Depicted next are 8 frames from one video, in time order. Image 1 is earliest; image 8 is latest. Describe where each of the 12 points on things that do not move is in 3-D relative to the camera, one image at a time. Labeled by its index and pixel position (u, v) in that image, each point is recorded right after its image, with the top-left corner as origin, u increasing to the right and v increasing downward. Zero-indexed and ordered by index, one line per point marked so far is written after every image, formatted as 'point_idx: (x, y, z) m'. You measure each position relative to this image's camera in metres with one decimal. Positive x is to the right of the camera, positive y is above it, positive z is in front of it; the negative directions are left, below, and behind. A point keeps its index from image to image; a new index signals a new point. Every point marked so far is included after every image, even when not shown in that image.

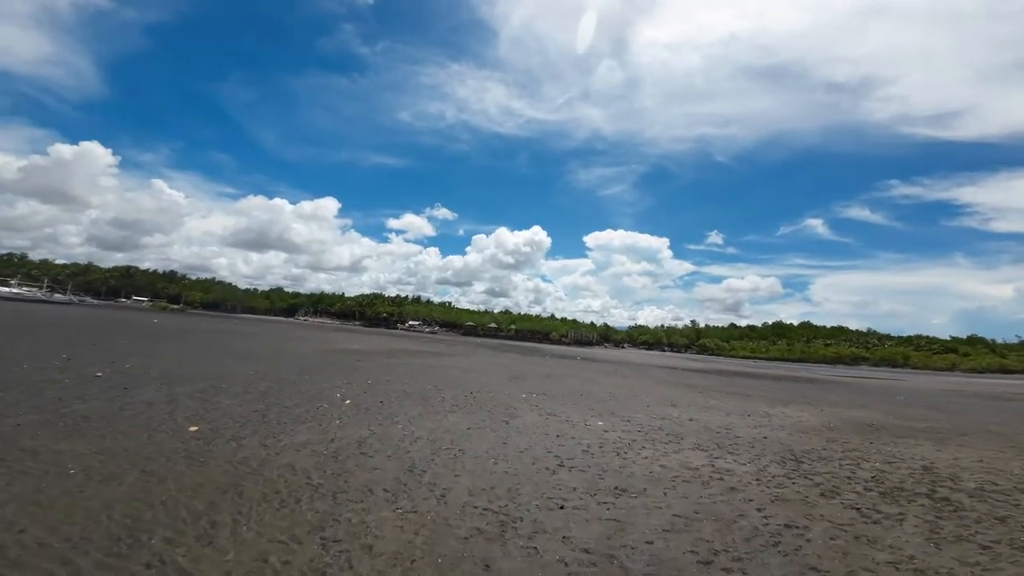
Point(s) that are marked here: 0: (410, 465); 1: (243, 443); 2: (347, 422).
0: (-2.3, -4.1, +12.9) m
1: (-6.8, -3.9, +14.3) m
2: (-5.1, -4.2, +17.4) m
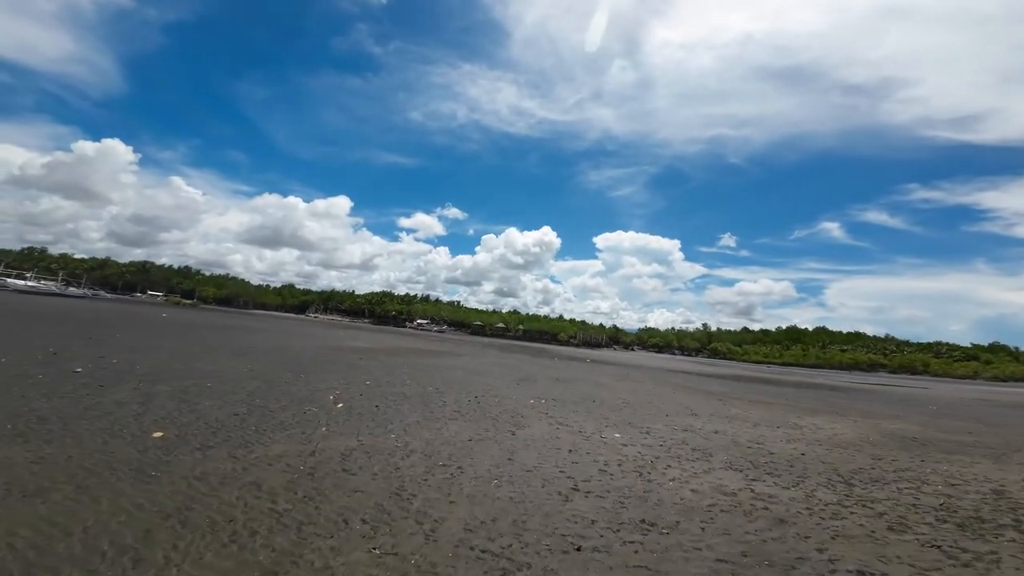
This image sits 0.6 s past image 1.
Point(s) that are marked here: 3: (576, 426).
0: (-2.2, -3.8, +10.9) m
1: (-6.6, -3.6, +12.4) m
2: (-4.9, -3.9, +15.5) m
3: (+2.3, -4.8, +20.0) m
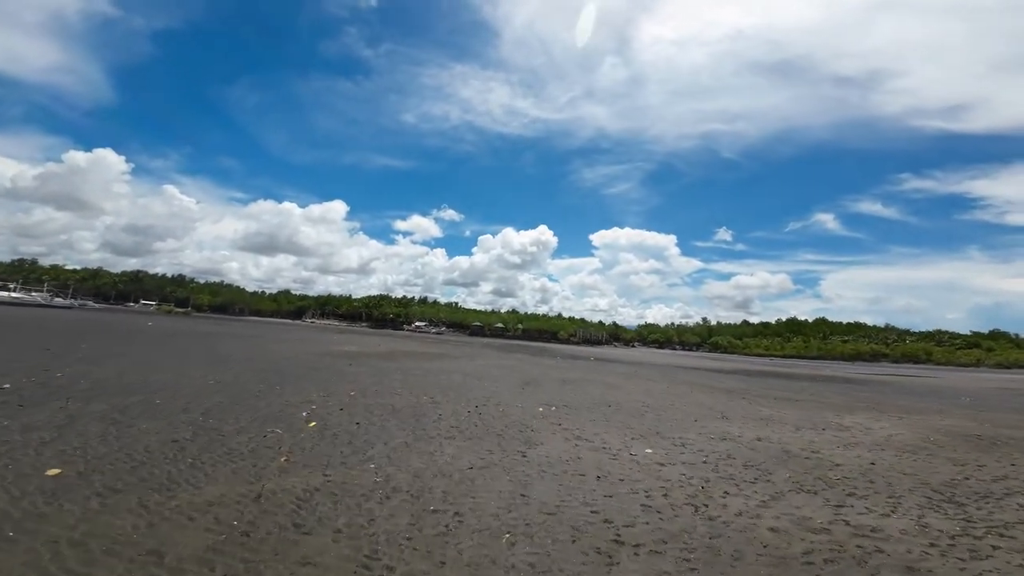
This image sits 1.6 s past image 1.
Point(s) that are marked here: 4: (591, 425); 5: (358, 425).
0: (-1.9, -3.5, +7.6) m
1: (-6.3, -3.5, +9.0) m
2: (-4.7, -3.7, +12.1) m
3: (+2.5, -4.4, +16.6) m
4: (+2.7, -4.6, +19.0) m
5: (-4.5, -4.0, +16.4) m
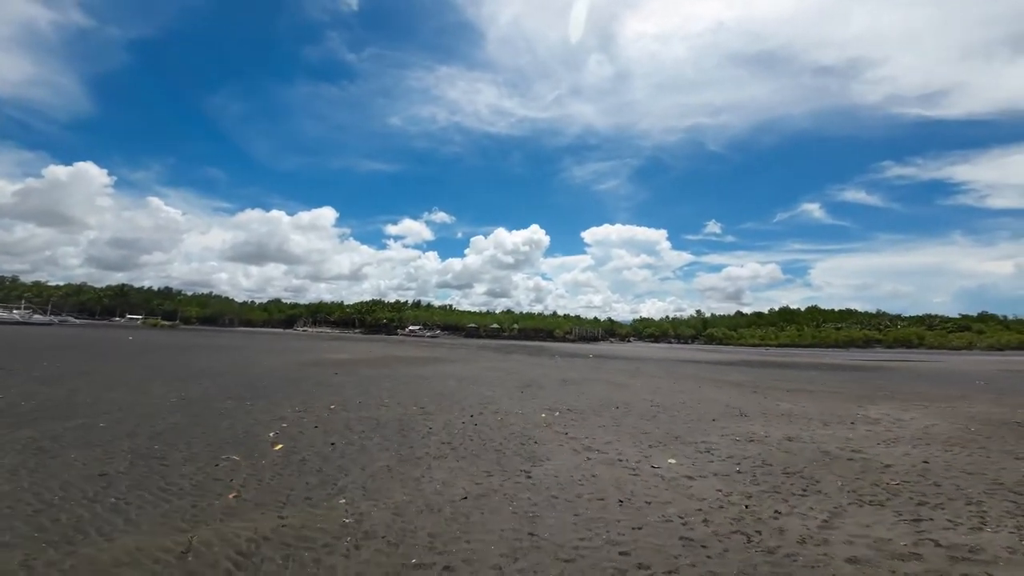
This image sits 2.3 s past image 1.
0: (-1.8, -3.4, +5.3) m
1: (-6.2, -3.5, +6.7) m
2: (-4.6, -3.6, +9.7) m
3: (+2.6, -4.1, +14.4) m
4: (+2.6, -4.3, +16.8) m
5: (-4.5, -3.9, +14.1) m
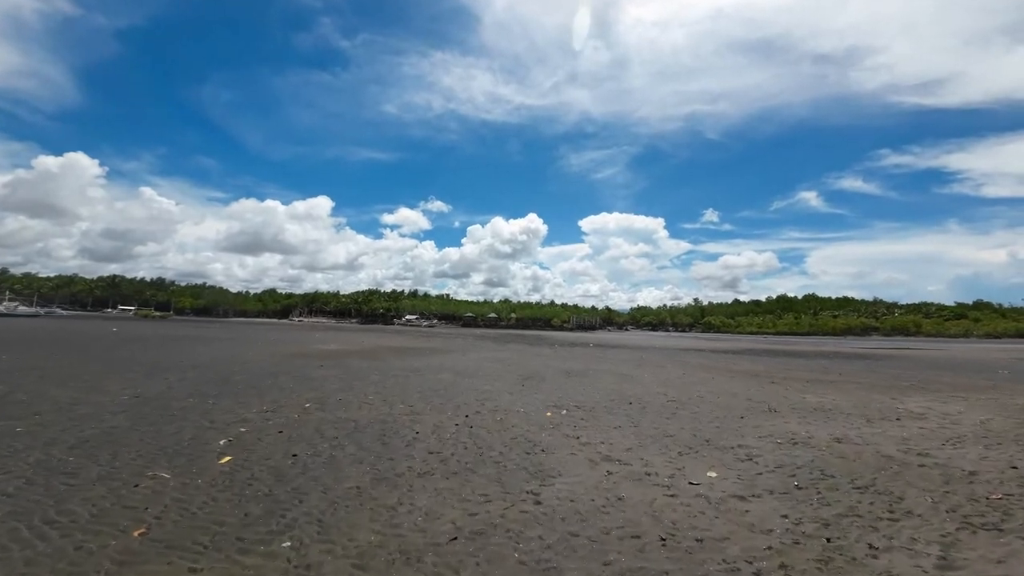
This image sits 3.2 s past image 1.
0: (-1.7, -3.0, +2.7) m
1: (-6.1, -3.1, +4.0) m
2: (-4.5, -3.2, +7.1) m
3: (+2.6, -3.6, +11.8) m
4: (+2.7, -3.7, +14.3) m
5: (-4.4, -3.4, +11.5) m
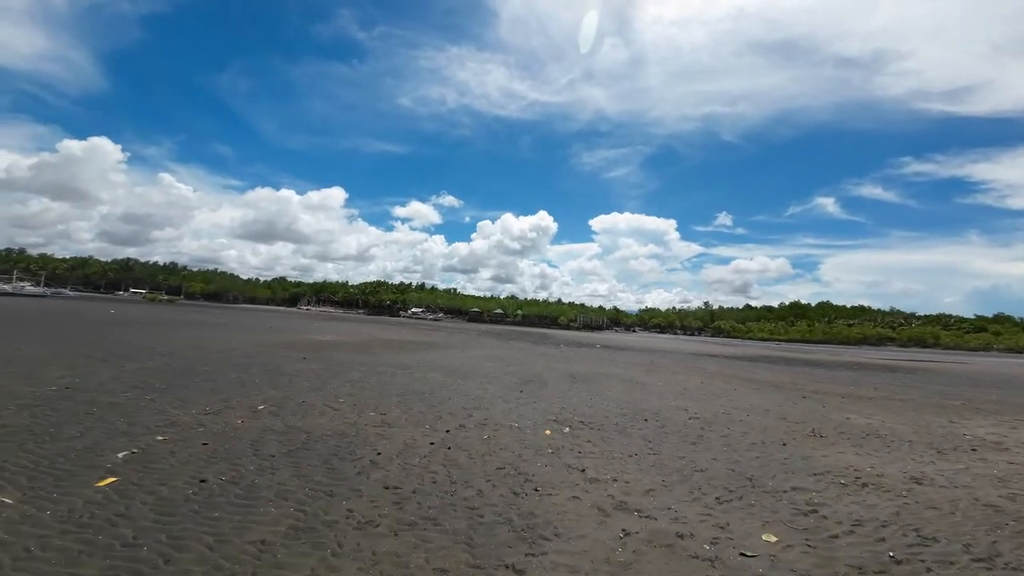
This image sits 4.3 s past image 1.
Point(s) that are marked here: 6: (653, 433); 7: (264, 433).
0: (-2.1, -2.8, -0.4) m
1: (-6.5, -2.7, +1.0) m
2: (-4.8, -2.8, +4.1) m
3: (+2.3, -3.4, +8.7) m
4: (+2.4, -3.5, +11.1) m
5: (-4.7, -3.0, +8.5) m
6: (+3.7, -3.8, +14.6) m
7: (-5.6, -3.2, +12.9) m
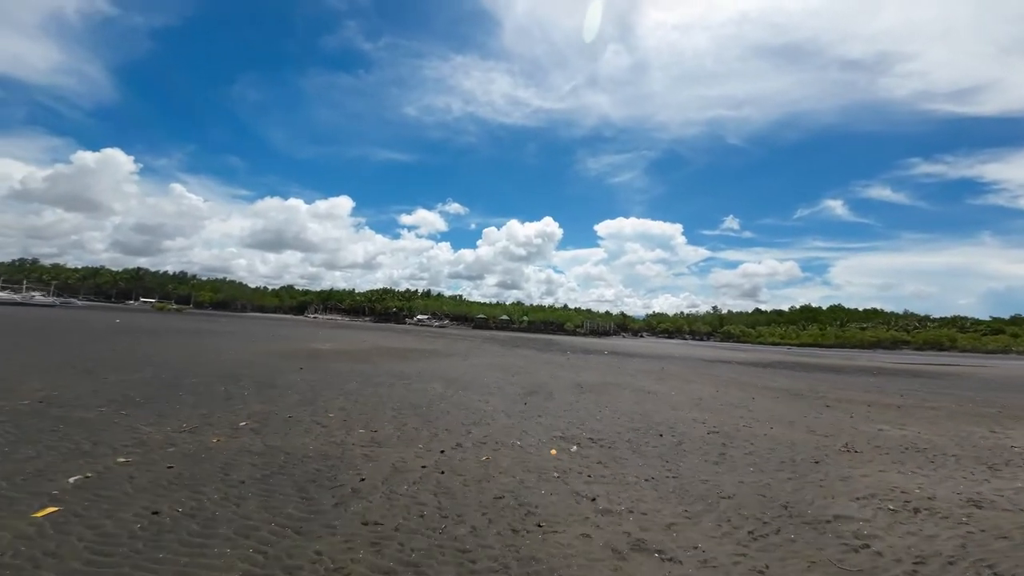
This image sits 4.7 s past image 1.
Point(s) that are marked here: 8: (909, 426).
0: (-2.3, -2.7, -1.7) m
1: (-6.7, -2.7, -0.2) m
2: (-4.9, -2.8, +2.8) m
3: (+2.3, -3.4, +7.3) m
4: (+2.4, -3.5, +9.8) m
5: (-4.7, -3.1, +7.2) m
6: (+3.7, -3.8, +13.2) m
7: (-5.6, -3.3, +11.7) m
8: (+13.5, -4.7, +19.3) m
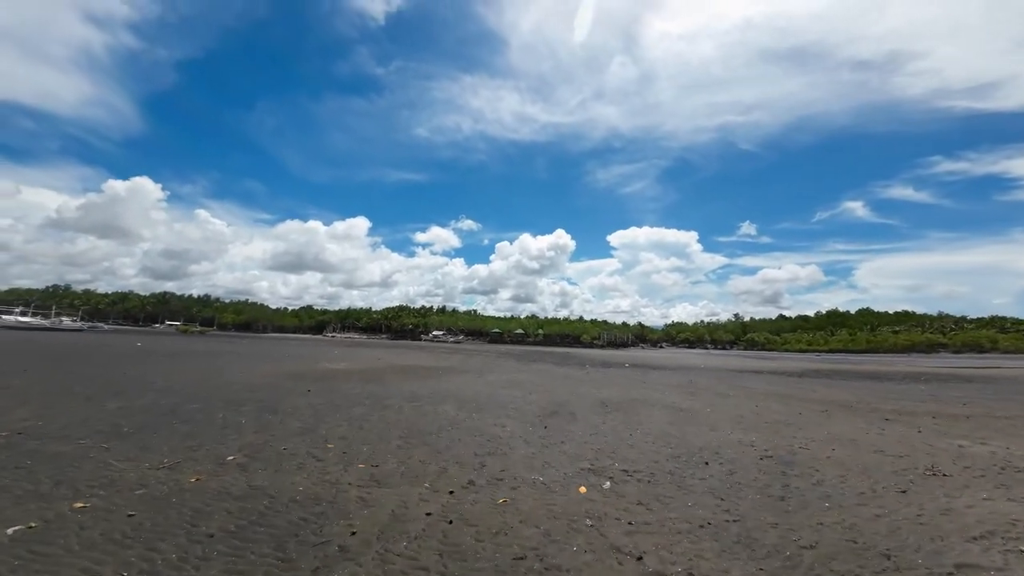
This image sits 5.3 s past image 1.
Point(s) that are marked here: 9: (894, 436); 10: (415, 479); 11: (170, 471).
0: (-2.4, -2.6, -3.6) m
1: (-6.7, -2.7, -1.9) m
2: (-4.9, -2.9, +1.1) m
3: (+2.6, -3.3, +5.3) m
4: (+2.8, -3.5, +7.7) m
5: (-4.5, -3.2, +5.4) m
6: (+4.2, -3.8, +11.1) m
7: (-5.2, -3.6, +9.9) m
8: (+14.2, -4.6, +16.8) m
9: (+12.1, -4.6, +17.9) m
10: (-1.8, -3.5, +10.4) m
11: (-6.9, -3.7, +11.6) m
